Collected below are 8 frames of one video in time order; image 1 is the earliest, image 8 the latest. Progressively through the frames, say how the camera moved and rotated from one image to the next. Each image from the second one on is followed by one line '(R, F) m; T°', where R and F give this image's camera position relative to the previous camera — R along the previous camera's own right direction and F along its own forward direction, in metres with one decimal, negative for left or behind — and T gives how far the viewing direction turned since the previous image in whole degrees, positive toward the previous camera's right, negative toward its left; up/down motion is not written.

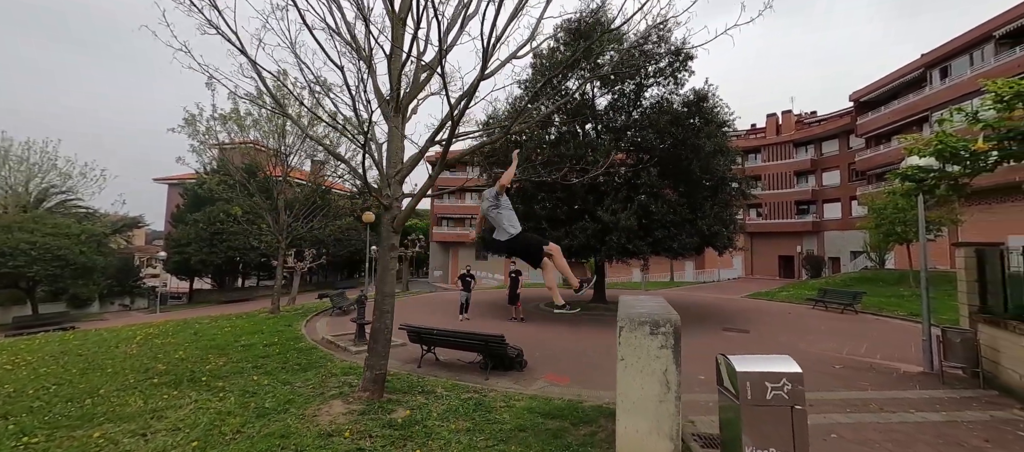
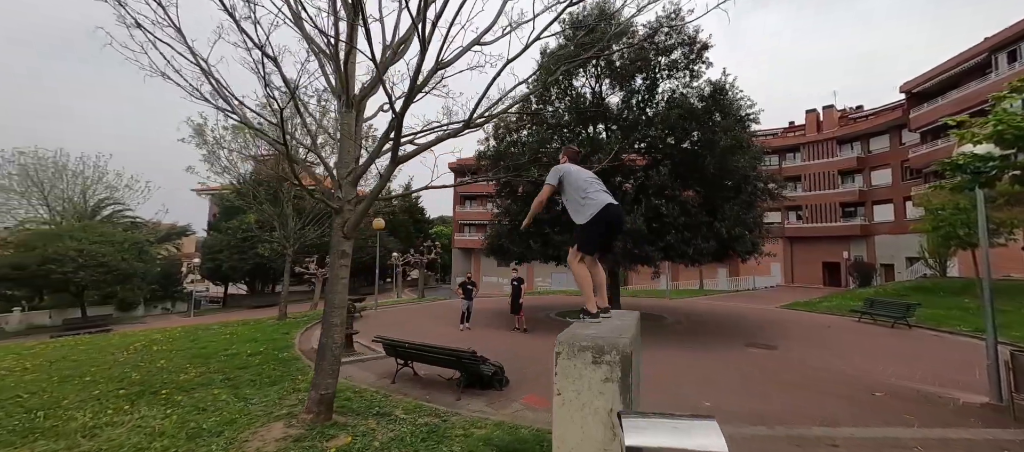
(+0.9, +0.7) m; -5°
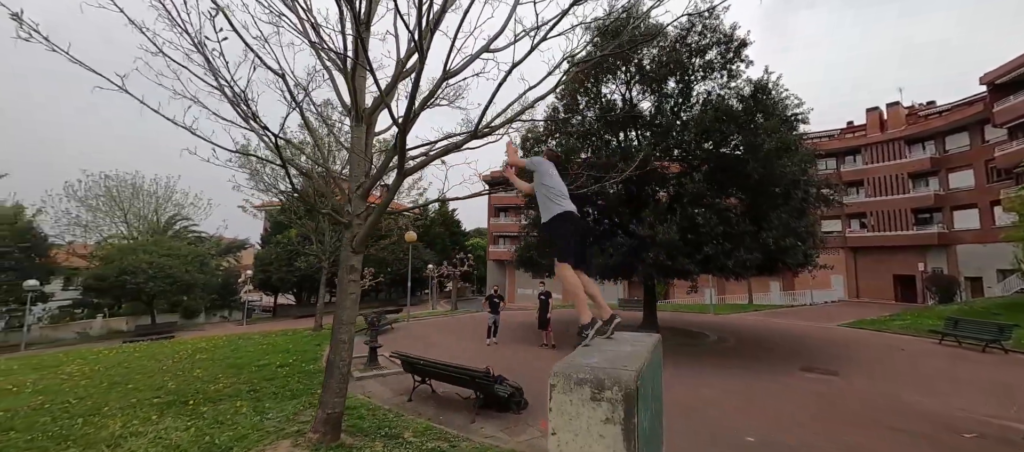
(+0.4, +0.3) m; -6°
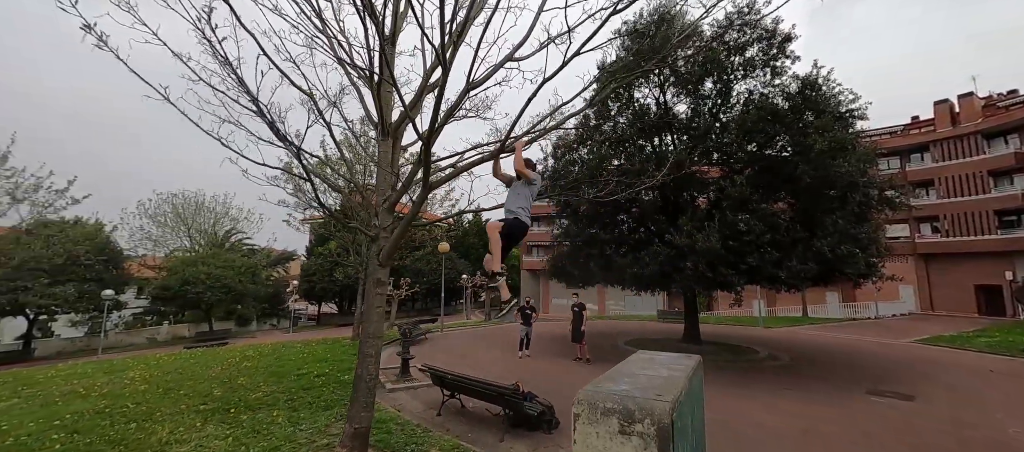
(+0.1, +0.1) m; -5°
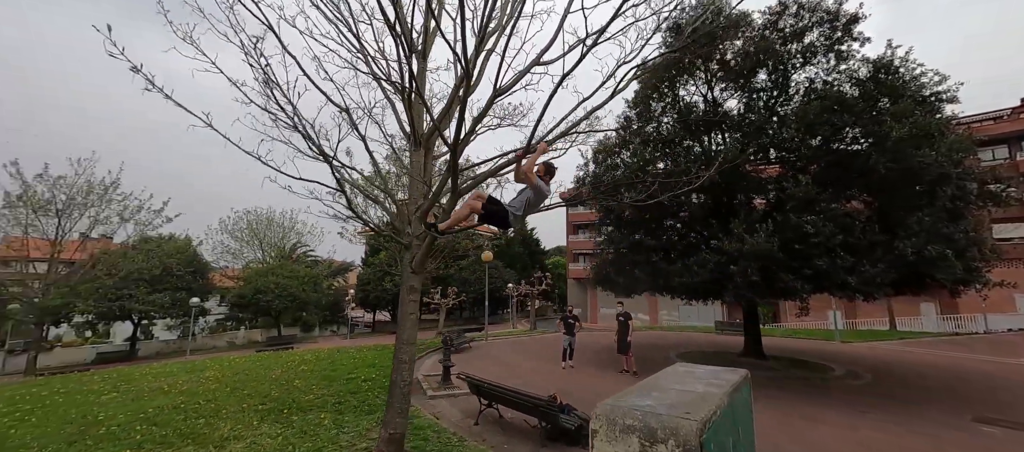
(+0.3, +0.1) m; -7°
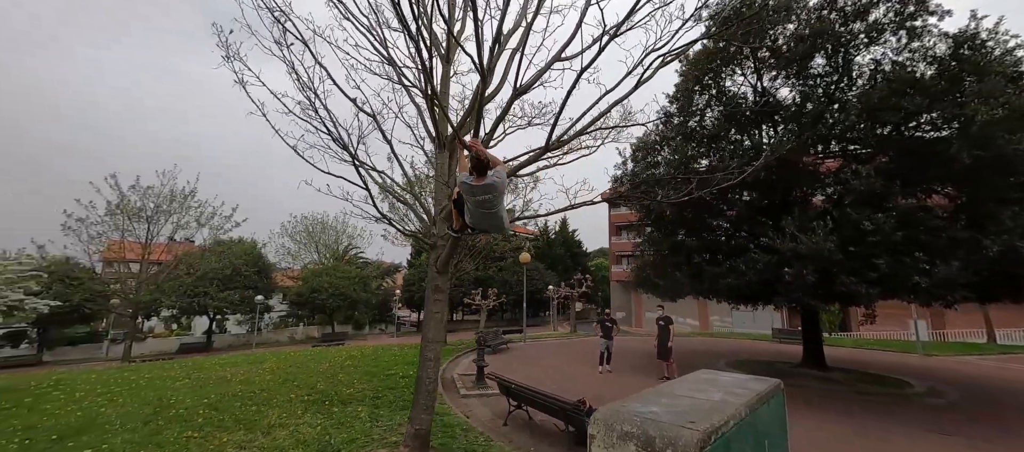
(+0.3, 0.0) m; -7°
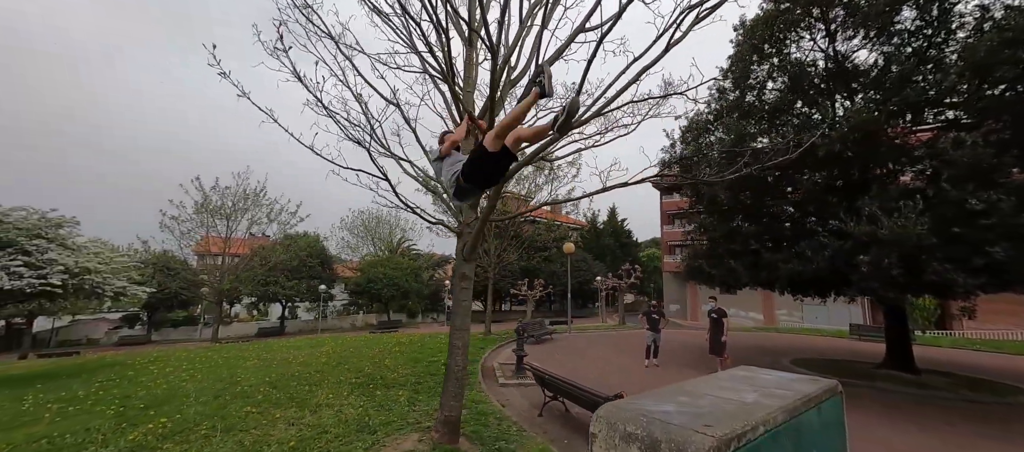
(+0.4, +0.1) m; -8°
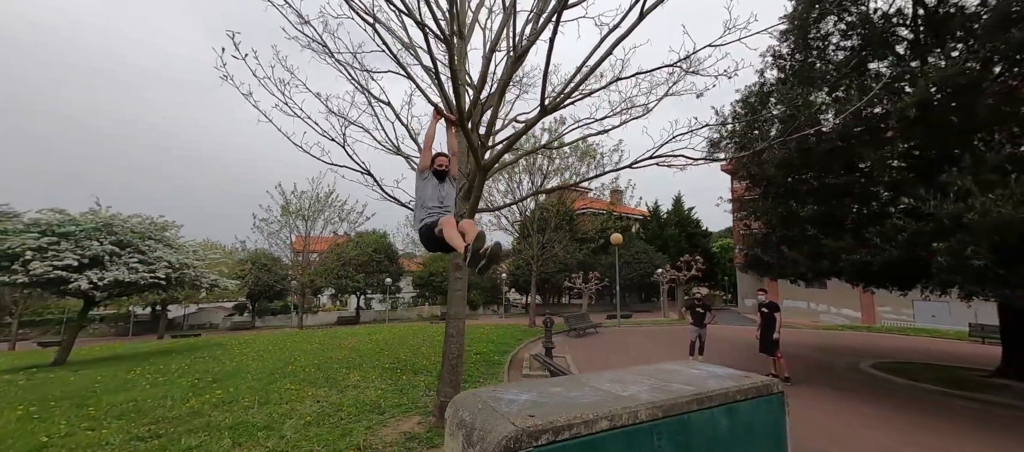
(+1.2, +0.2) m; -12°
